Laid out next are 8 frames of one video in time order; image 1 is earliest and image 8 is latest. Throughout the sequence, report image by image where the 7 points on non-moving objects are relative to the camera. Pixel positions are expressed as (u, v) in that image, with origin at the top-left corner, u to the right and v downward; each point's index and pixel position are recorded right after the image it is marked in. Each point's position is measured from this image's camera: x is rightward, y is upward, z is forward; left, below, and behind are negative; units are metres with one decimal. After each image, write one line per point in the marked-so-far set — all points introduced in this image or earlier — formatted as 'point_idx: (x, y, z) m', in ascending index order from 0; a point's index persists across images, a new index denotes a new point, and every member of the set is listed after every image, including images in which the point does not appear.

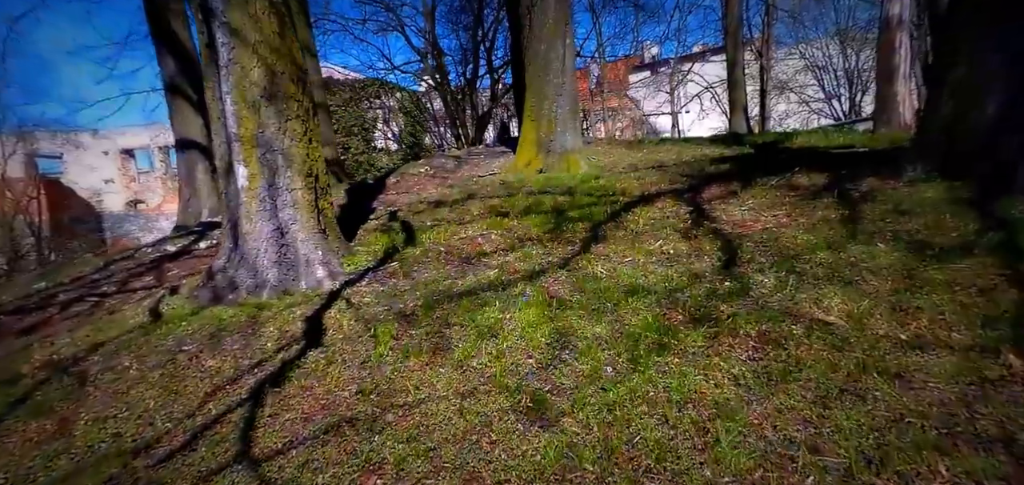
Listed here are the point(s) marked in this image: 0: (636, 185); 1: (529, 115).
0: (+1.4, +0.6, +5.8) m
1: (+0.2, +1.8, +7.2) m
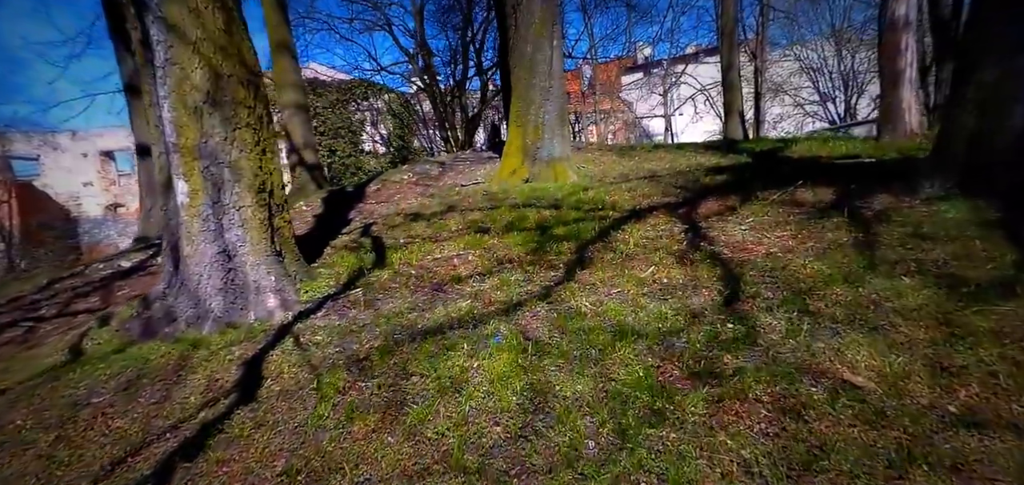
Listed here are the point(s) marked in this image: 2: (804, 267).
0: (+1.2, +0.5, +5.4) m
1: (0.0, +1.6, +6.8) m
2: (+1.6, -0.1, +2.8) m
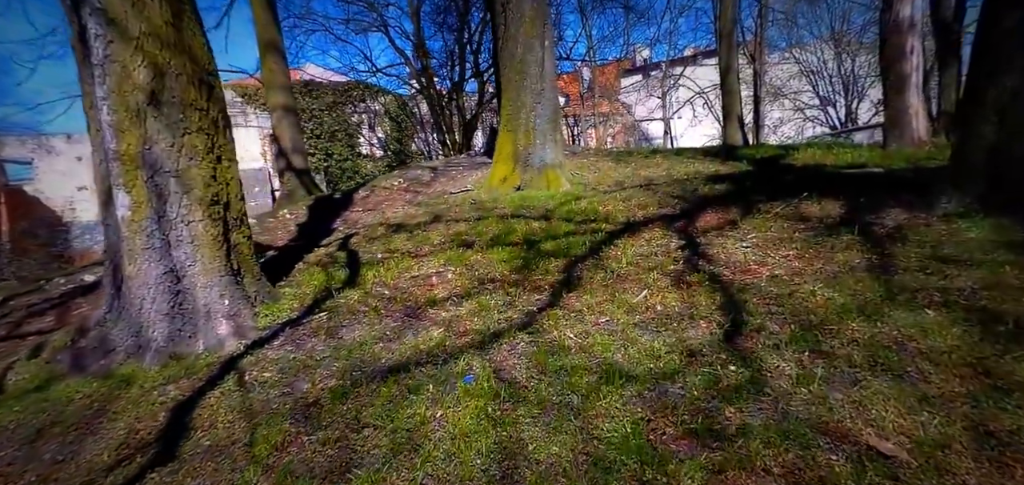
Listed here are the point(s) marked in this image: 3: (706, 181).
0: (+1.1, +0.3, +5.1) m
1: (-0.1, +1.5, +6.6) m
2: (+1.5, -0.3, +2.5) m
3: (+2.2, +0.7, +5.8) m
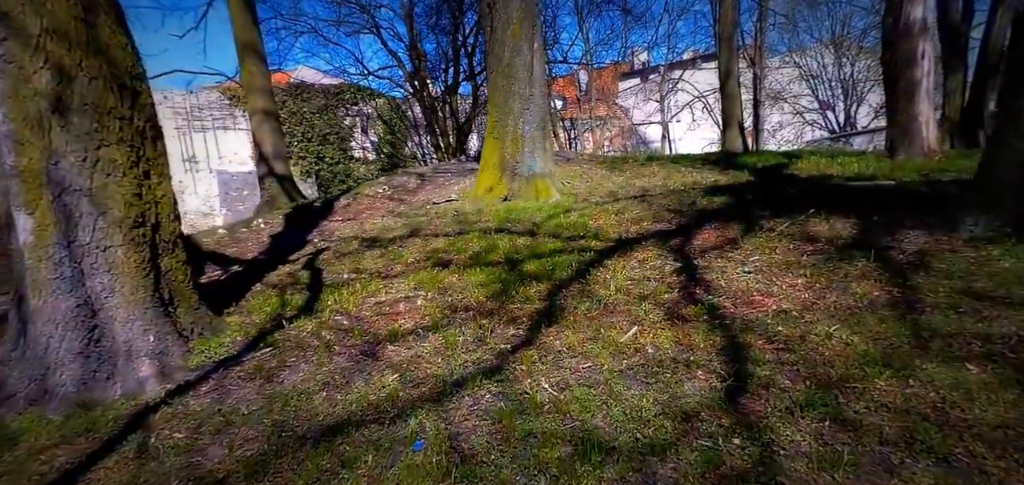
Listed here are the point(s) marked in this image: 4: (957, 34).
0: (+1.0, +0.2, +4.8) m
1: (-0.2, +1.3, +6.2) m
2: (+1.3, -0.4, +2.2) m
3: (+2.1, +0.5, +5.4) m
4: (+8.8, +4.1, +10.0) m
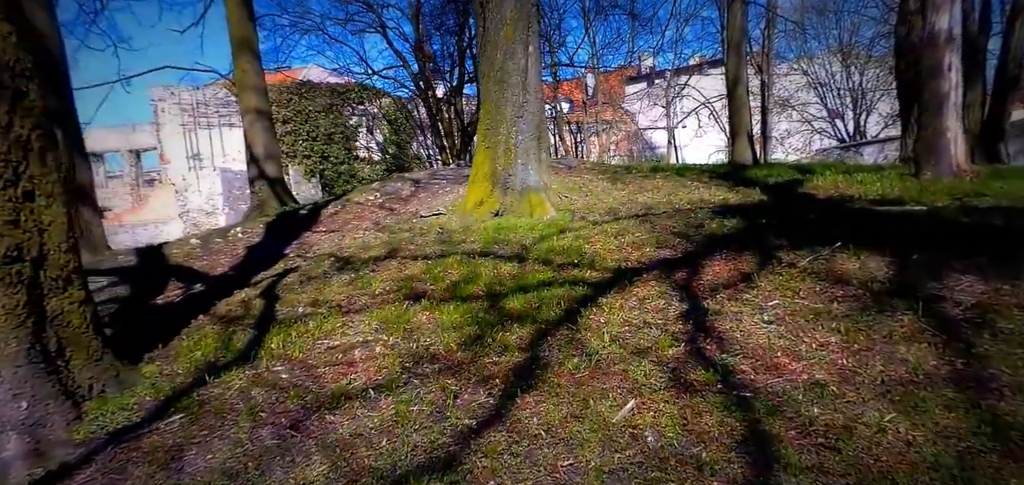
0: (+0.9, 0.0, +4.3) m
1: (-0.3, +1.1, +5.7) m
2: (+1.2, -0.6, +1.7) m
3: (+2.0, +0.3, +4.9) m
4: (+8.8, +3.7, +9.5) m
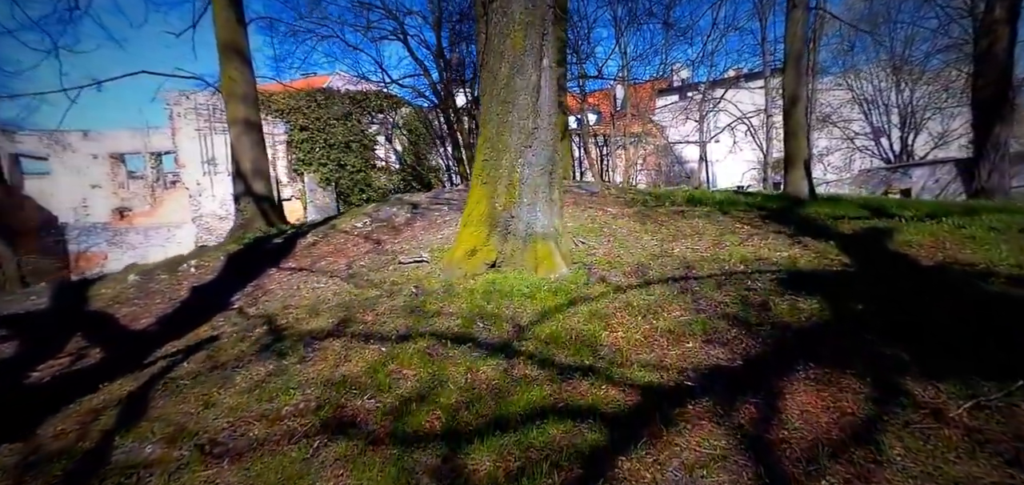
0: (+0.8, -0.6, +3.0) m
1: (-0.3, +0.6, +4.5) m
2: (+1.0, -1.1, +0.4) m
3: (+1.9, -0.3, +3.6) m
4: (+9.1, +2.8, +8.0) m
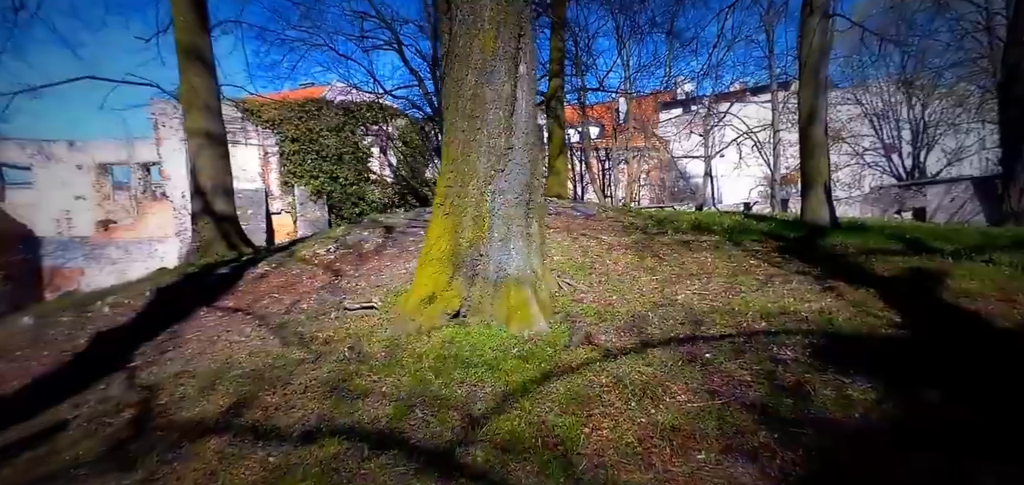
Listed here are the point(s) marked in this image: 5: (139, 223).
0: (+0.5, -0.9, +2.2) m
1: (-0.5, +0.3, +3.7) m
2: (+0.7, -1.4, -0.5) m
3: (+1.7, -0.6, +2.8) m
4: (+8.9, +2.3, +7.2) m
5: (-12.4, +0.6, +16.7) m
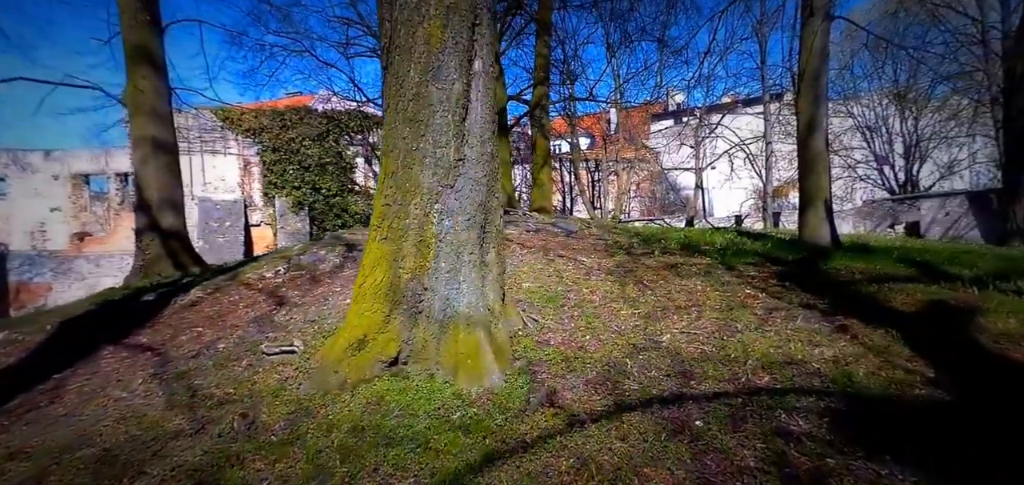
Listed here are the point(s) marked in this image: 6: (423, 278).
0: (+0.3, -1.0, +1.5) m
1: (-0.8, +0.1, +3.1) m
2: (+0.5, -1.5, -1.2) m
3: (+1.4, -0.8, +2.1) m
4: (+8.6, +2.0, +6.7) m
5: (-12.9, +0.2, +15.9) m
6: (-0.5, -0.2, +2.9) m
